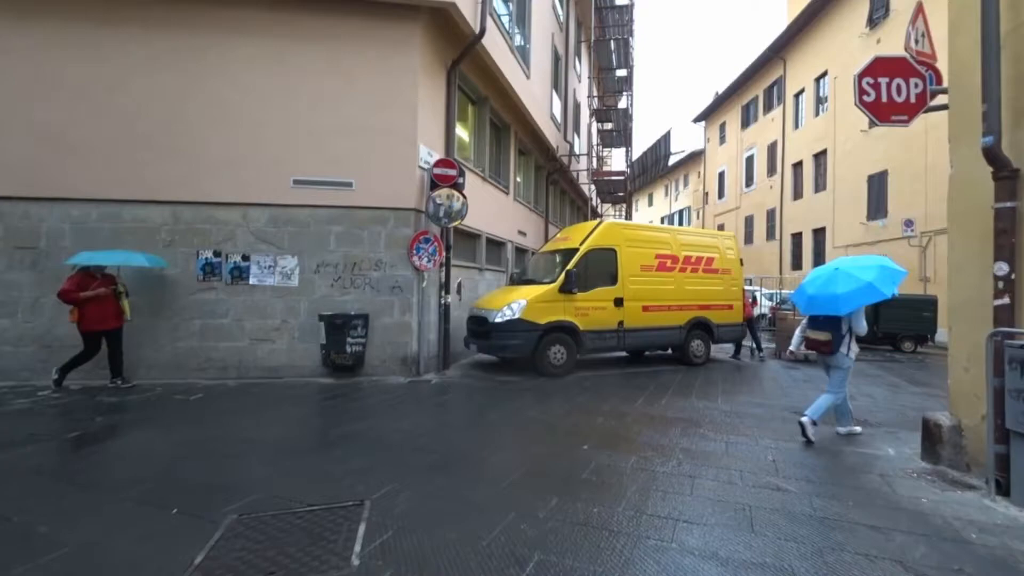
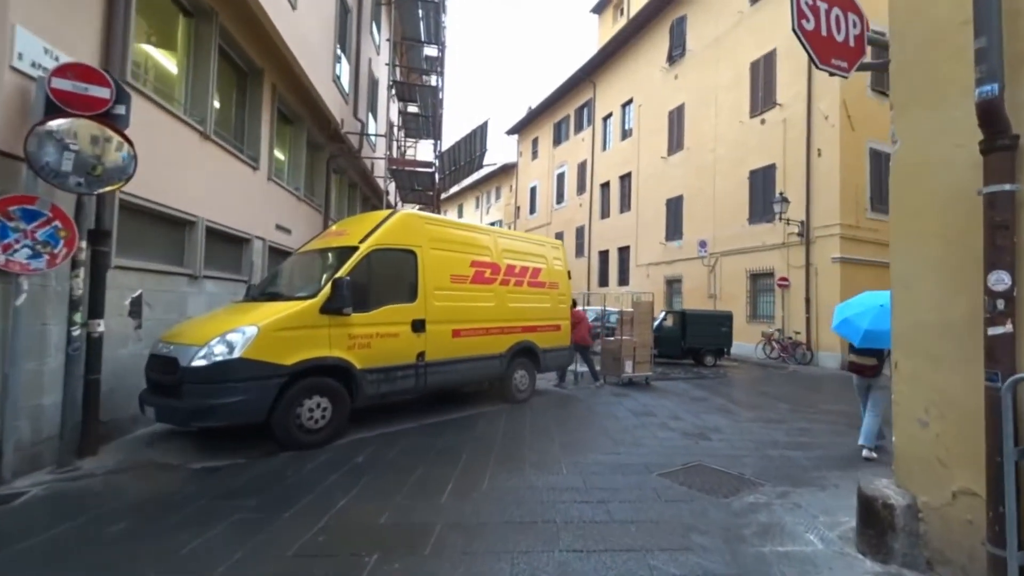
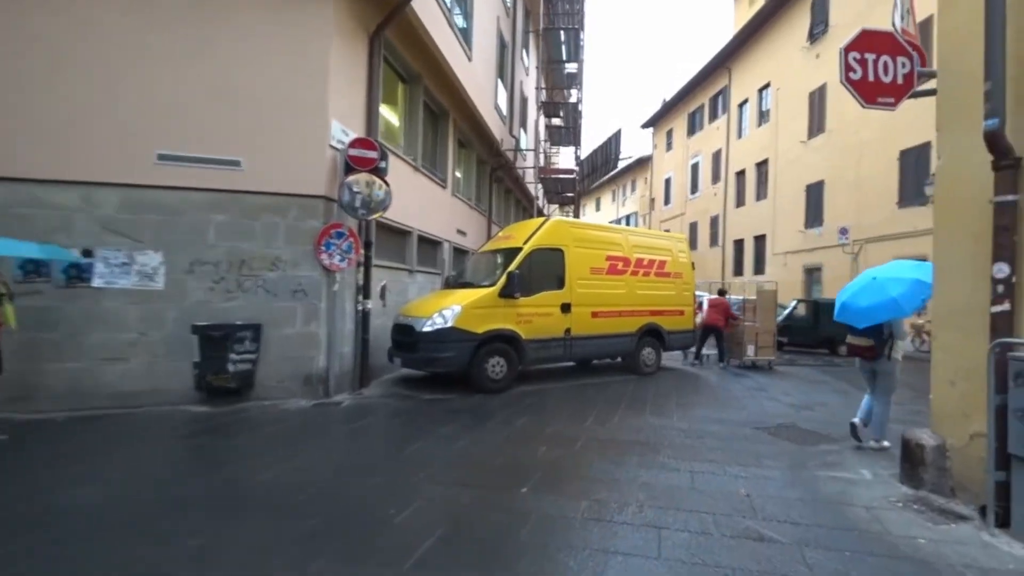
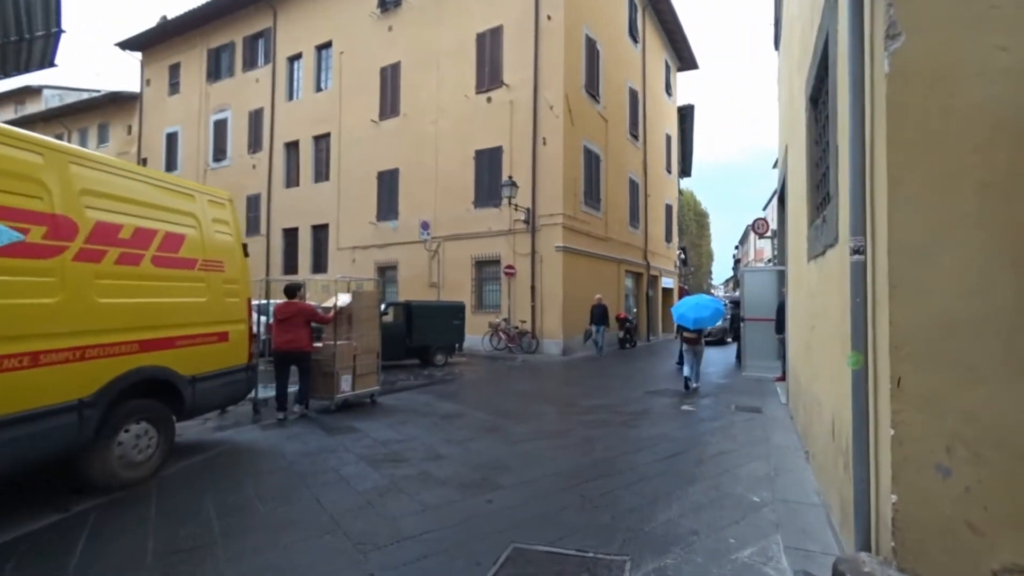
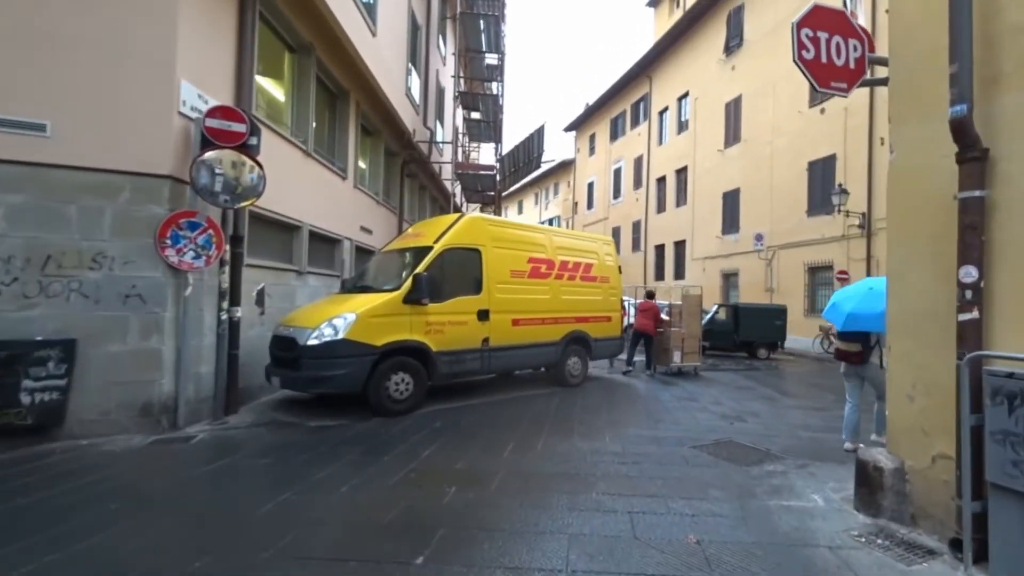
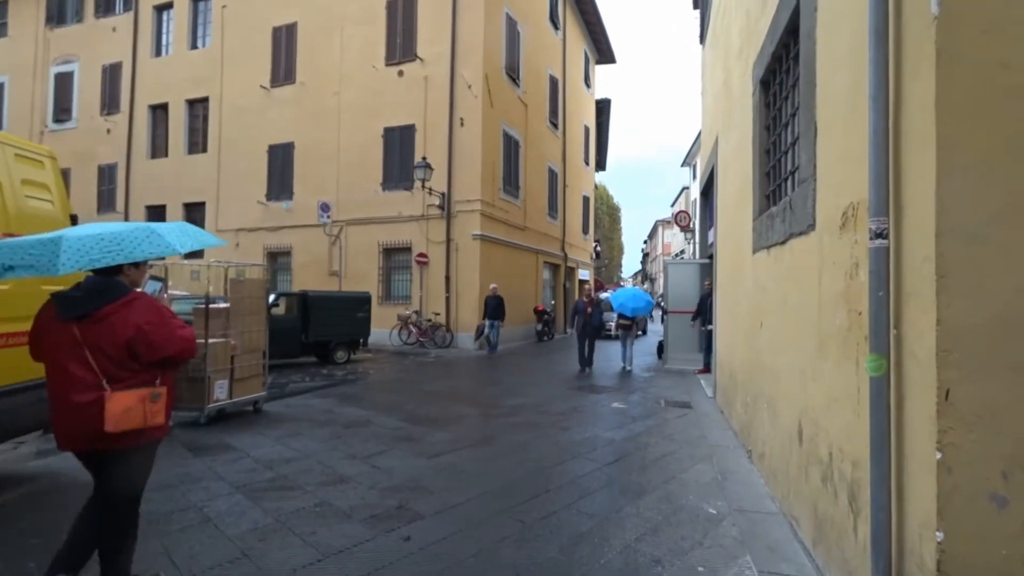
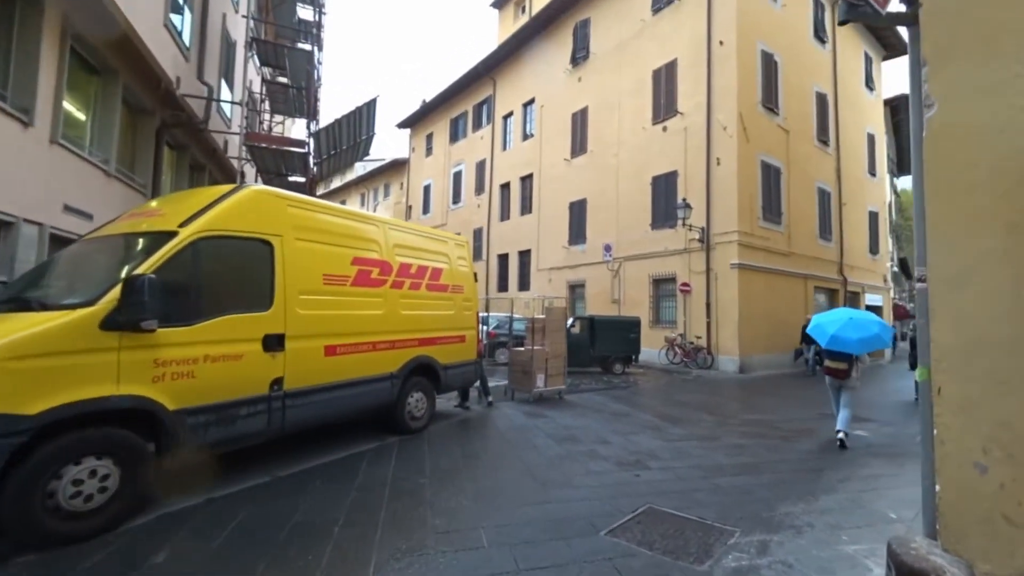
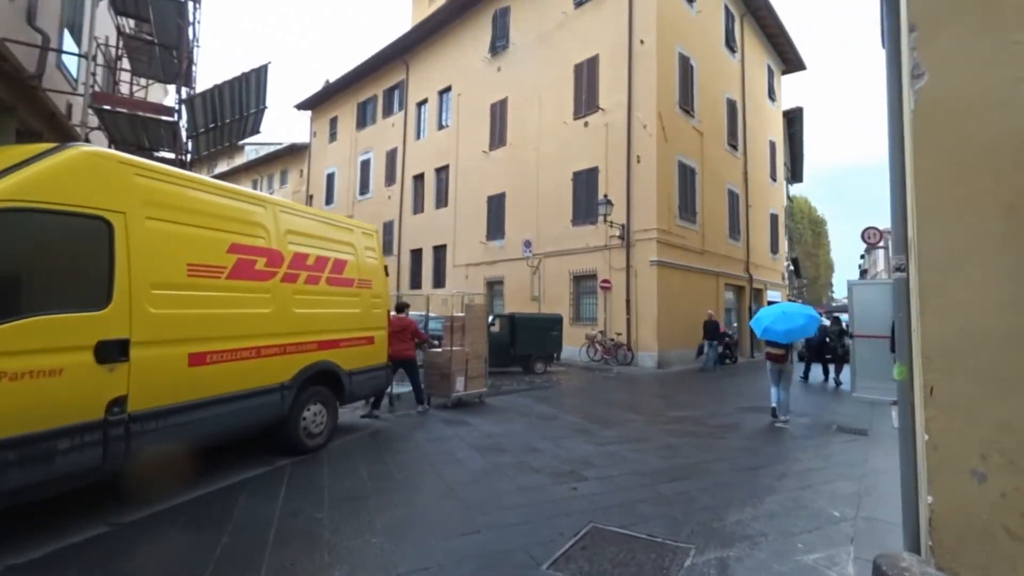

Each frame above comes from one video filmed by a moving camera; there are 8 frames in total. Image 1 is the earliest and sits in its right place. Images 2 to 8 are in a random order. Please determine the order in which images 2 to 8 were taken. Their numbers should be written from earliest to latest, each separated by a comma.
3, 5, 2, 7, 8, 4, 6
